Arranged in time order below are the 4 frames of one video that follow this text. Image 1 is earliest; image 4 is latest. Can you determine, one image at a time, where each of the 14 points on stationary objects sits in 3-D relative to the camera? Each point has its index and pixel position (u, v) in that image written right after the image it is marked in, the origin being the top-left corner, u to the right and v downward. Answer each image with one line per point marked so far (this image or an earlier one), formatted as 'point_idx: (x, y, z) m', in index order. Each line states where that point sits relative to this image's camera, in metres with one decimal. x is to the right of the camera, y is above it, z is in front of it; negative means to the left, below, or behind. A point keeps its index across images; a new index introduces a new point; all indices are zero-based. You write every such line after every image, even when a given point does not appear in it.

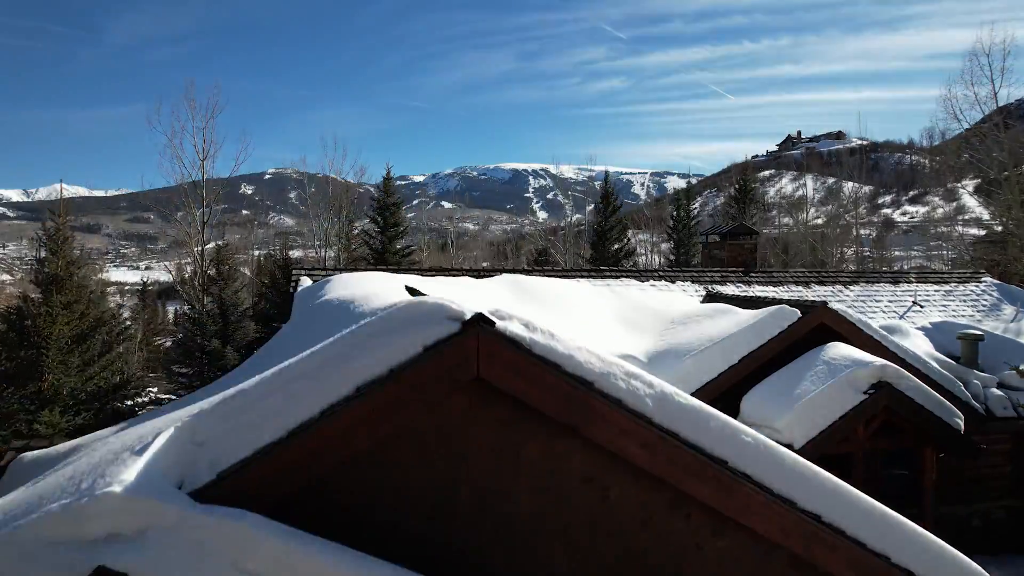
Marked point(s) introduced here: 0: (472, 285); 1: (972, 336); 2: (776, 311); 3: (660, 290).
0: (-0.4, 0.0, +5.9) m
1: (+4.7, -0.5, +5.8) m
2: (+2.3, -0.2, +5.0) m
3: (+1.7, 0.0, +6.4) m
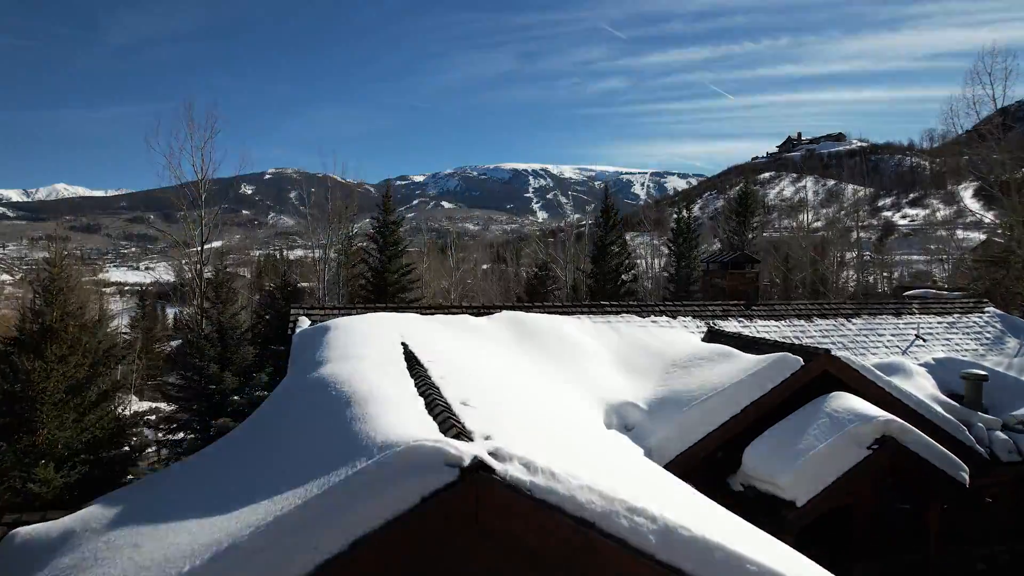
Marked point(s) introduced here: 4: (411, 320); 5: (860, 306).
0: (-0.4, -0.4, +5.8) m
1: (+4.7, -0.9, +5.7) m
2: (+2.3, -0.6, +4.9) m
3: (+1.7, -0.4, +6.3) m
4: (-1.0, -0.3, +5.6) m
5: (+4.5, -0.2, +7.4) m
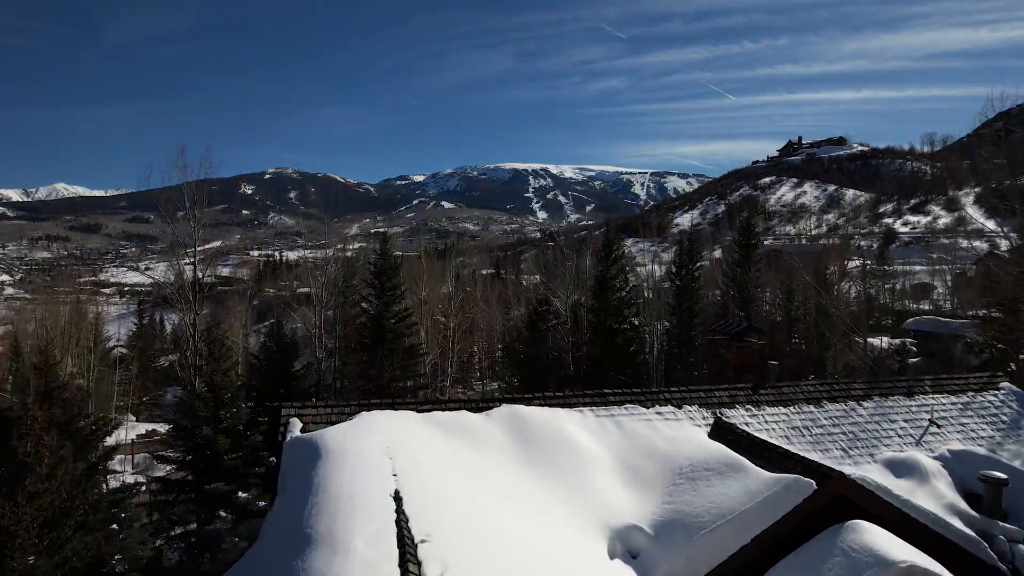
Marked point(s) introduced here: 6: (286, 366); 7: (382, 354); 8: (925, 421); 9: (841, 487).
0: (-0.4, -1.3, +5.6) m
1: (+4.7, -1.9, +5.5) m
2: (+2.3, -1.6, +4.7) m
3: (+1.7, -1.4, +6.1) m
4: (-1.0, -1.3, +5.4) m
5: (+4.5, -1.2, +7.1) m
6: (-4.4, -1.5, +10.9) m
7: (-2.7, -1.4, +12.0) m
8: (+4.9, -1.6, +6.6) m
9: (+2.7, -1.6, +4.7) m
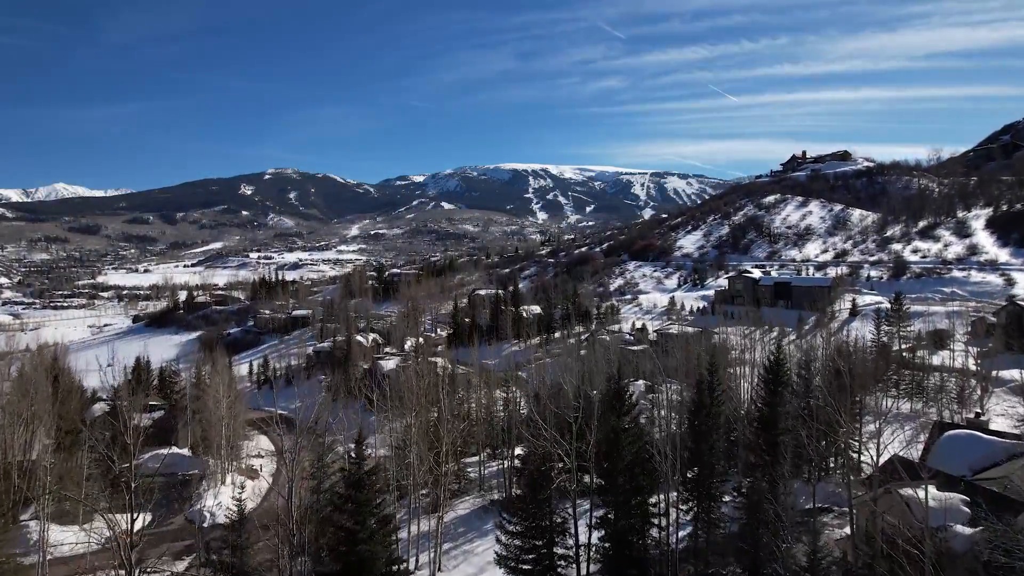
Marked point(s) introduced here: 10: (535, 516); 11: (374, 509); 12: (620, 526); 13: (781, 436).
0: (-0.5, -5.1, +3.7) m
1: (+4.7, -5.6, +3.6) m
2: (+2.3, -5.3, +2.8) m
3: (+1.6, -5.2, +4.2) m
4: (-1.0, -5.0, +3.5) m
5: (+4.5, -5.0, +5.3) m
6: (-4.4, -5.2, +9.1) m
7: (-2.8, -5.2, +10.2) m
8: (+4.8, -5.3, +4.8) m
9: (+2.7, -5.4, +2.8) m
10: (+0.6, -5.7, +14.4) m
11: (-2.5, -4.0, +10.5) m
12: (+2.8, -6.1, +14.7) m
13: (+9.4, -4.9, +19.7) m
